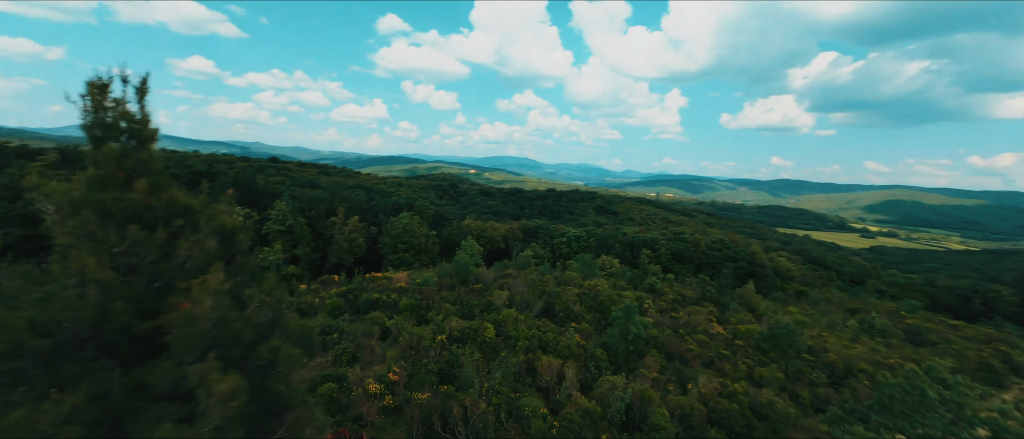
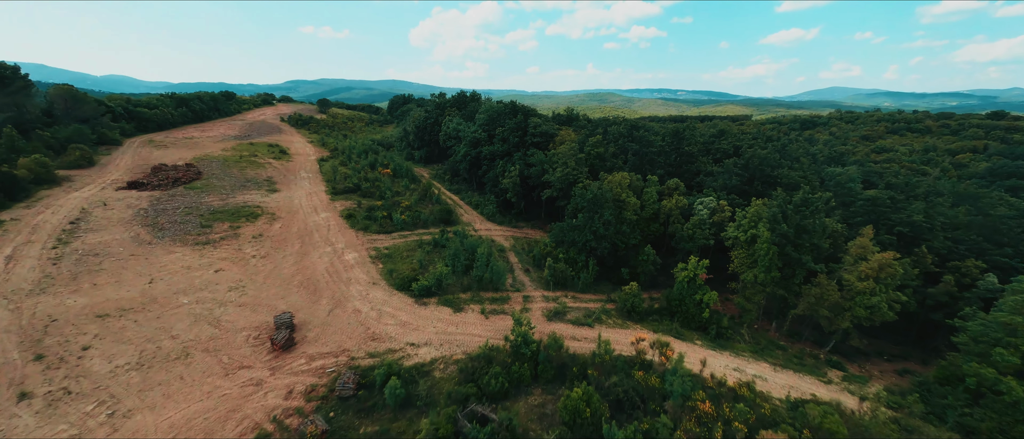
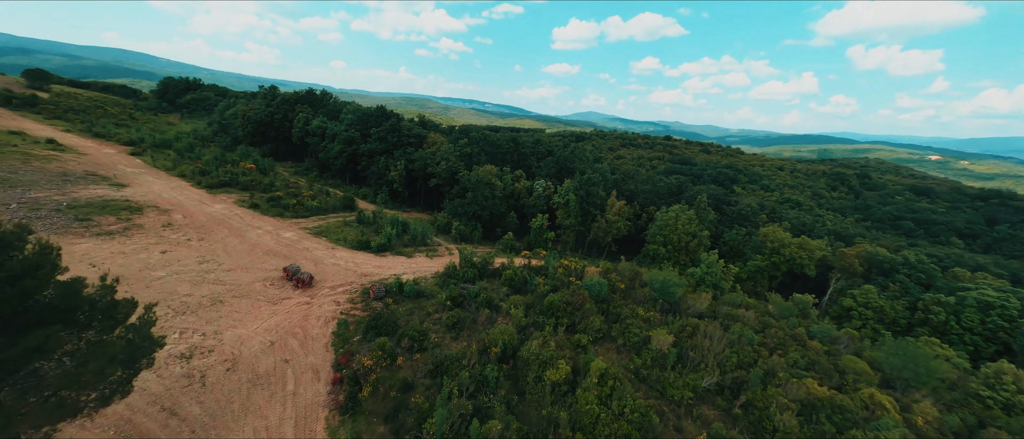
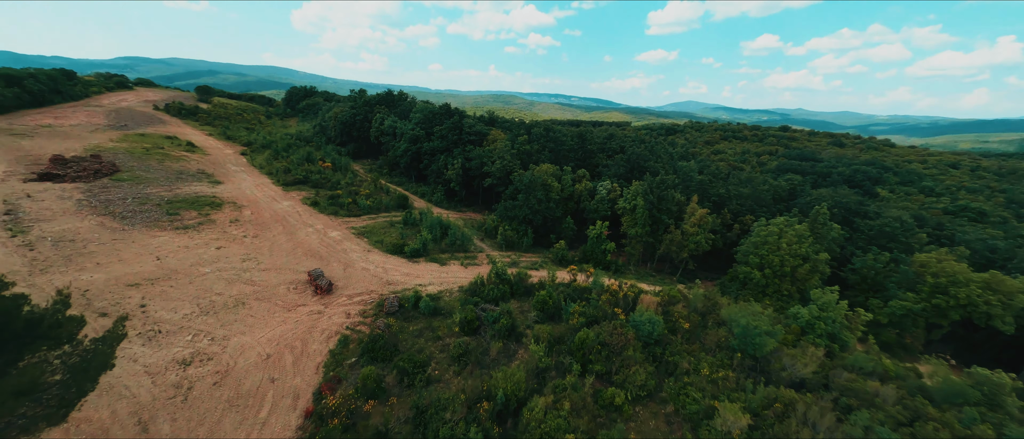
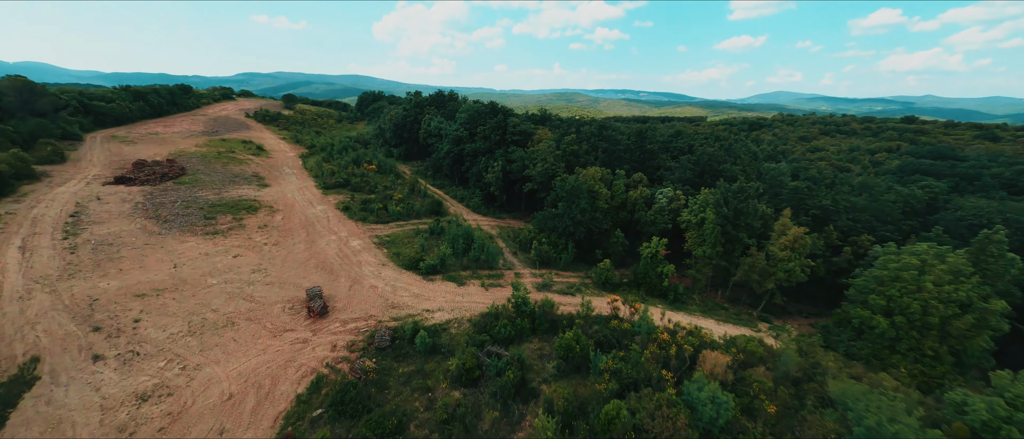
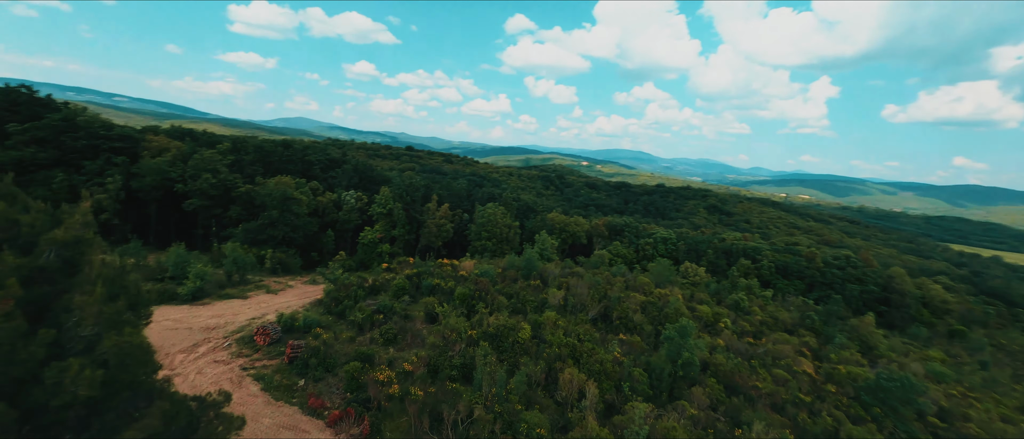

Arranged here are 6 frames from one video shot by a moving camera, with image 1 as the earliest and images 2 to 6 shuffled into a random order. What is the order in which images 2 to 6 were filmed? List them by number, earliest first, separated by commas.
6, 3, 4, 5, 2
